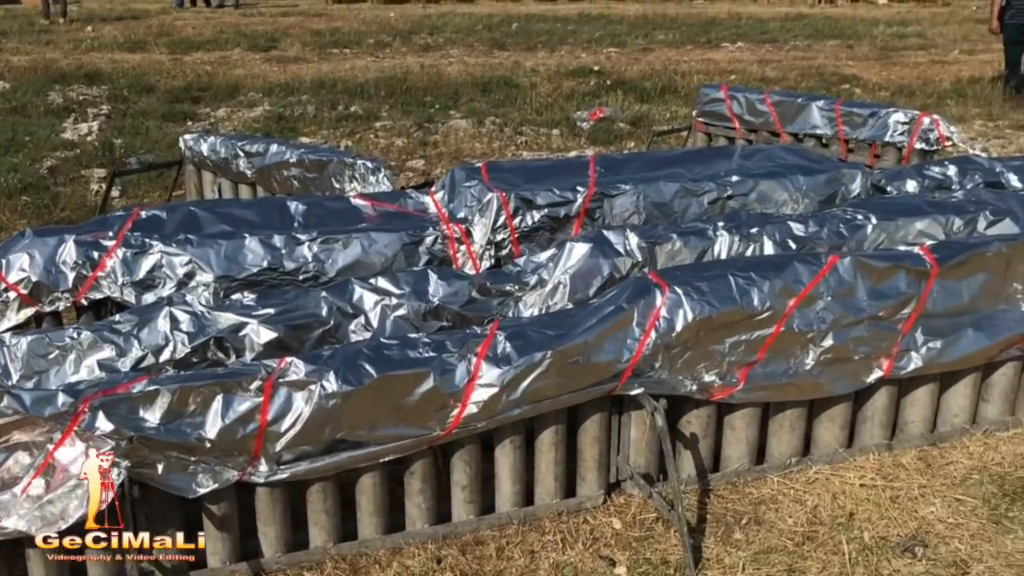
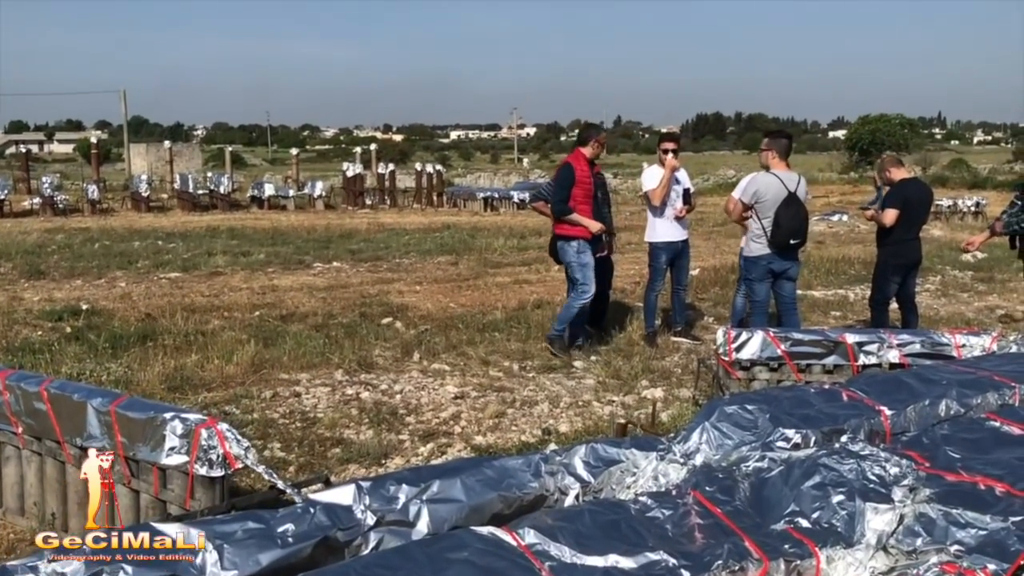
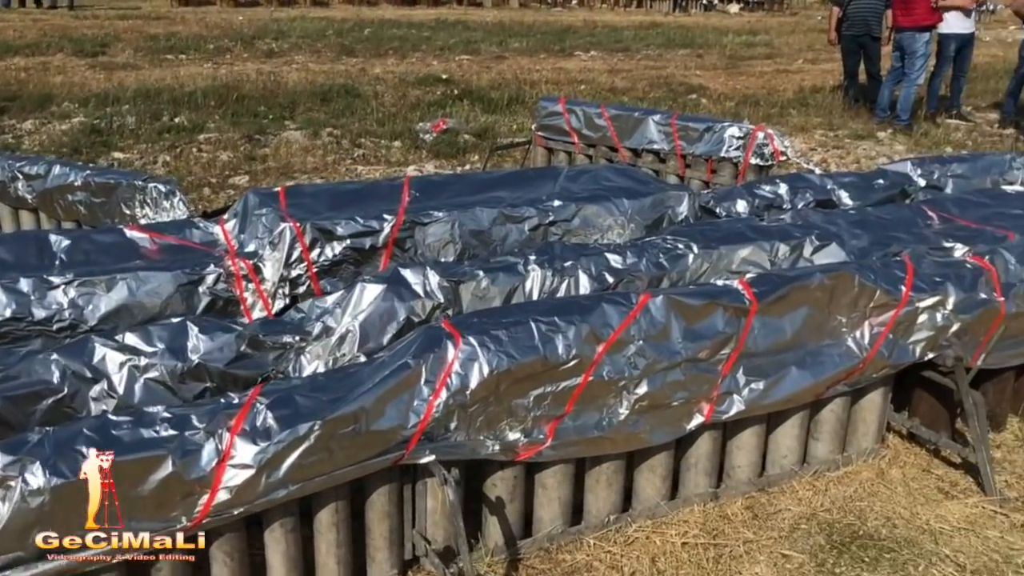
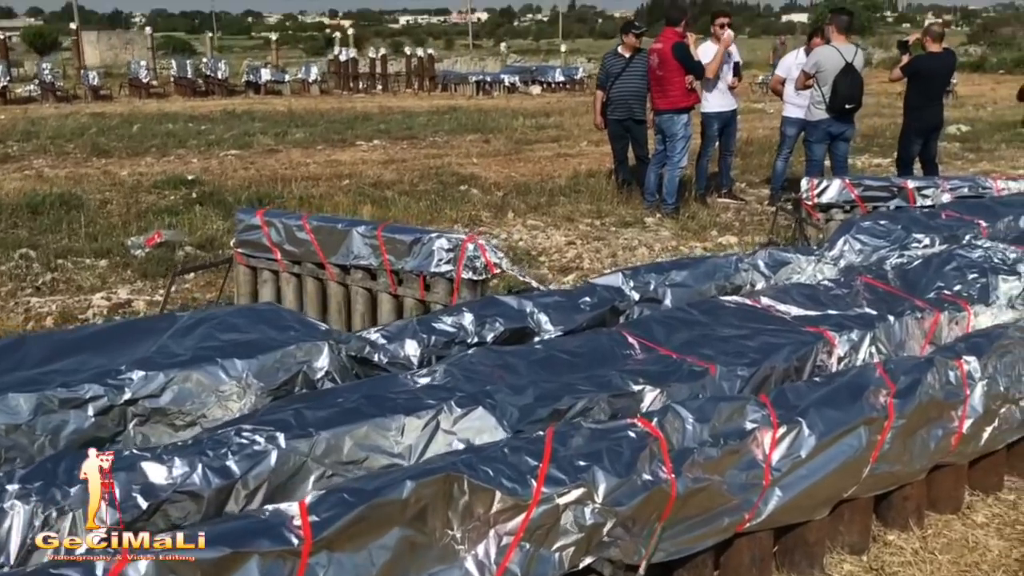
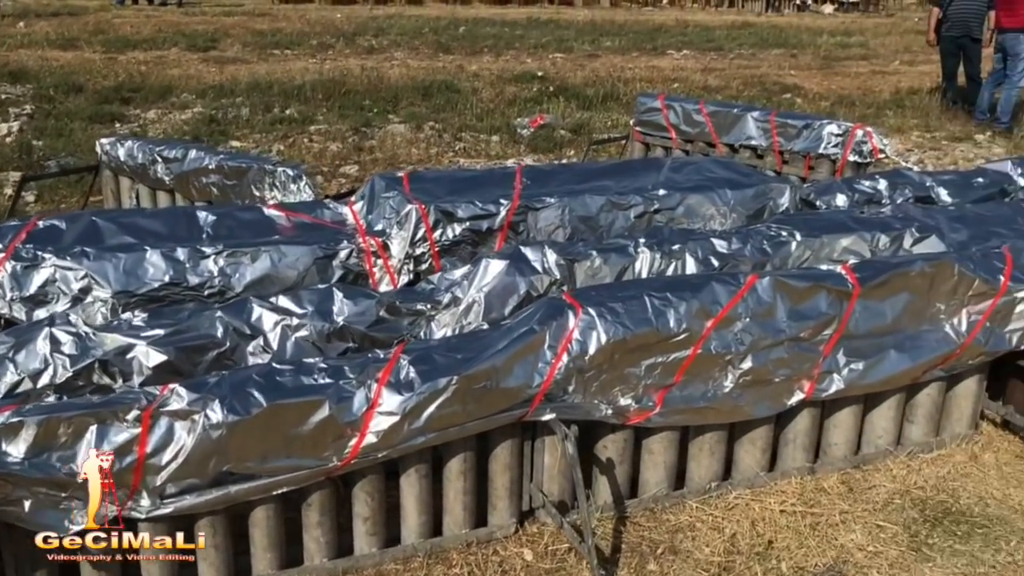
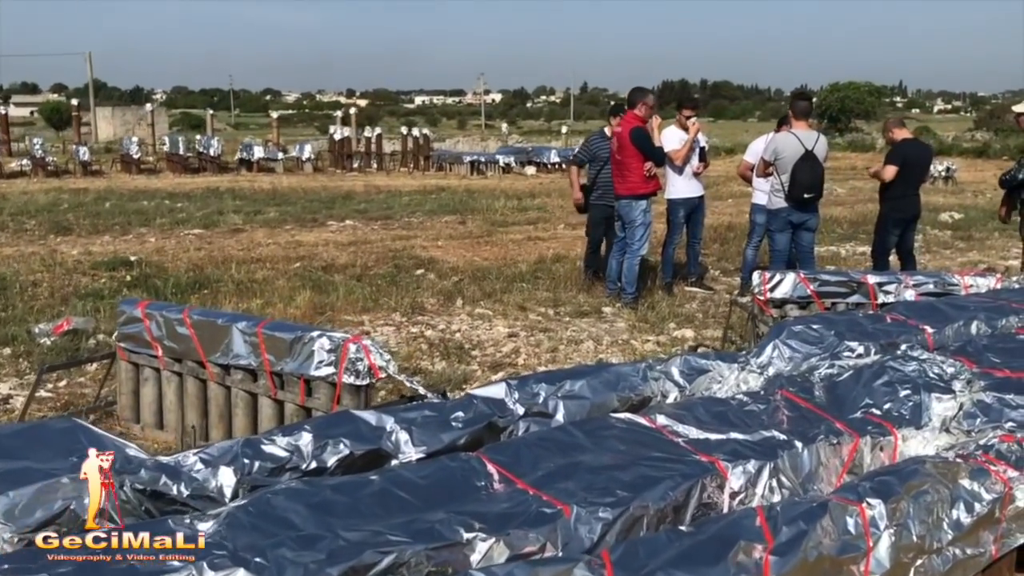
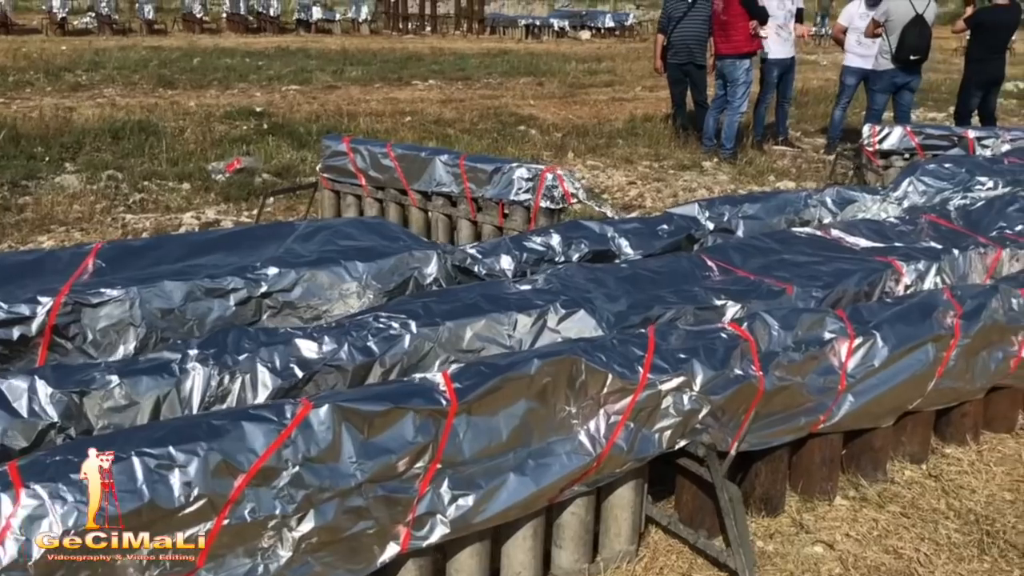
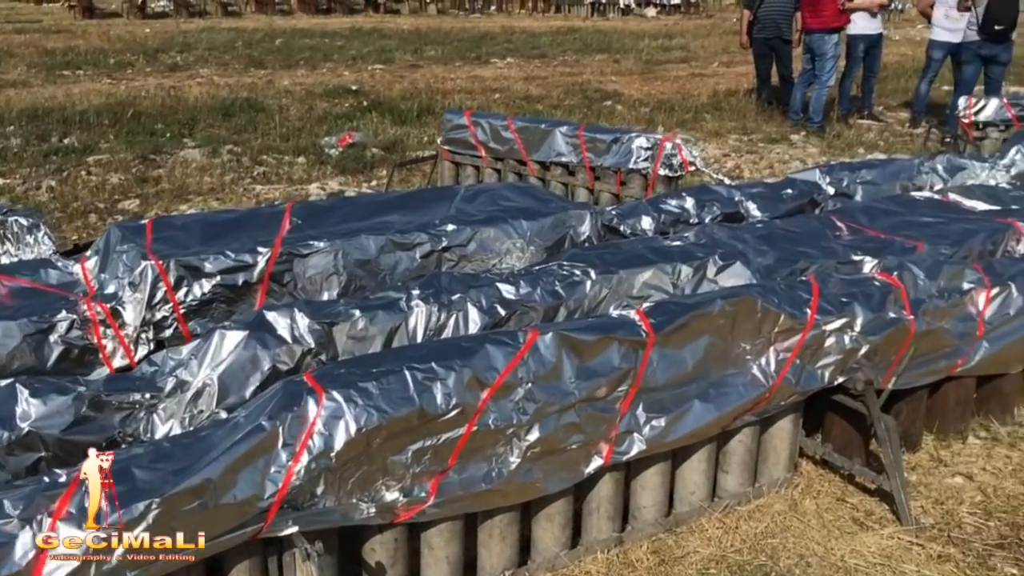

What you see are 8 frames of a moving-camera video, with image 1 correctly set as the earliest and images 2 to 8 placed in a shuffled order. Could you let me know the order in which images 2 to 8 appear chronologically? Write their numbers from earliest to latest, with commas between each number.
5, 3, 8, 7, 4, 6, 2
